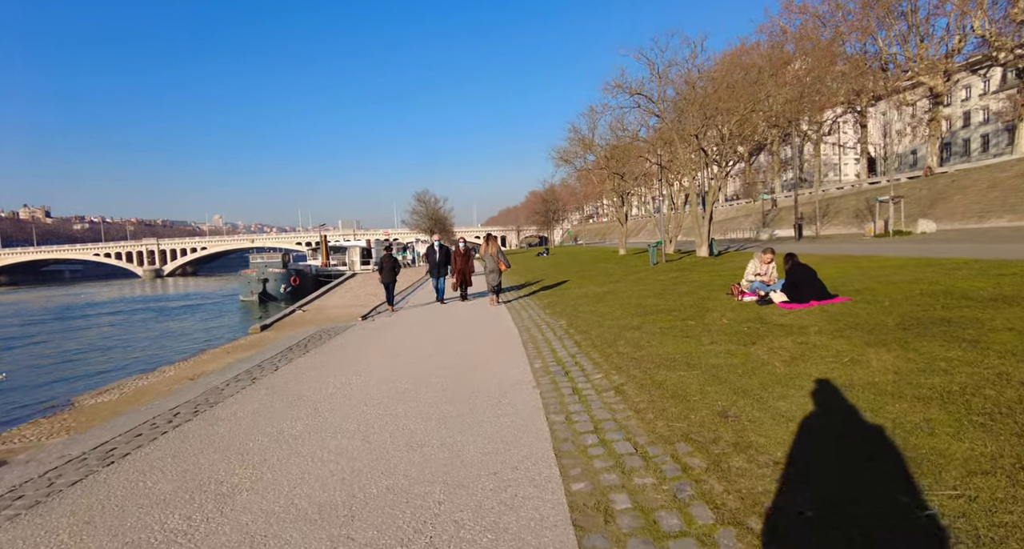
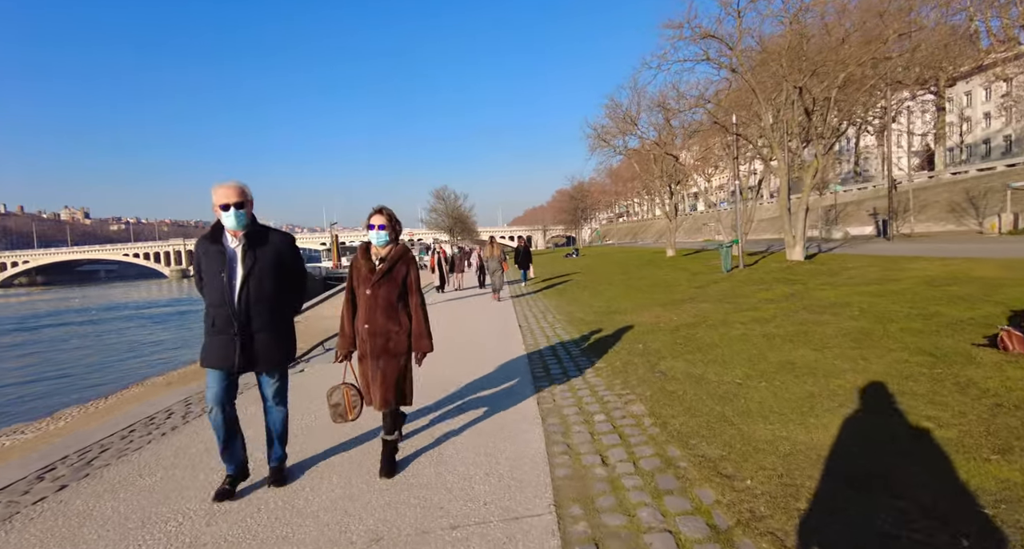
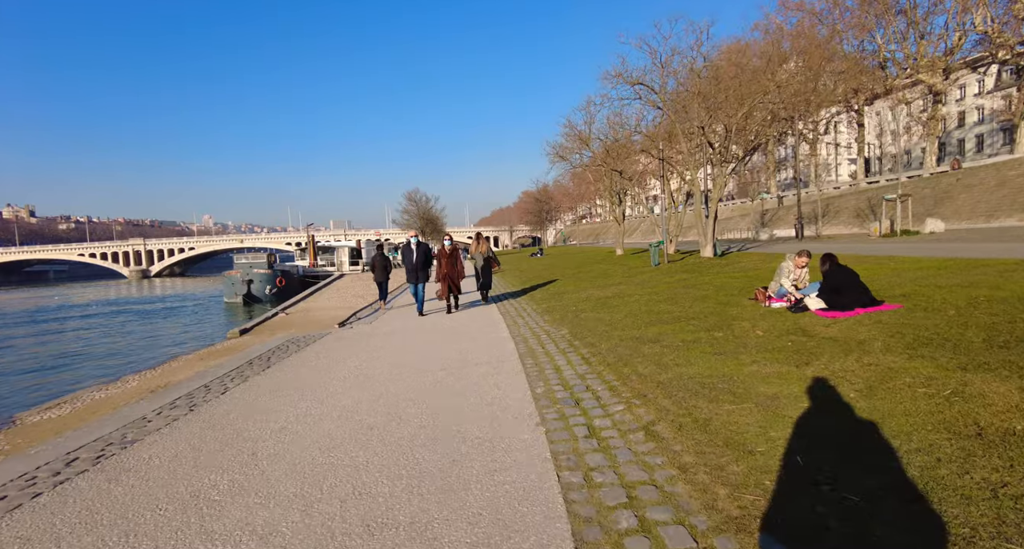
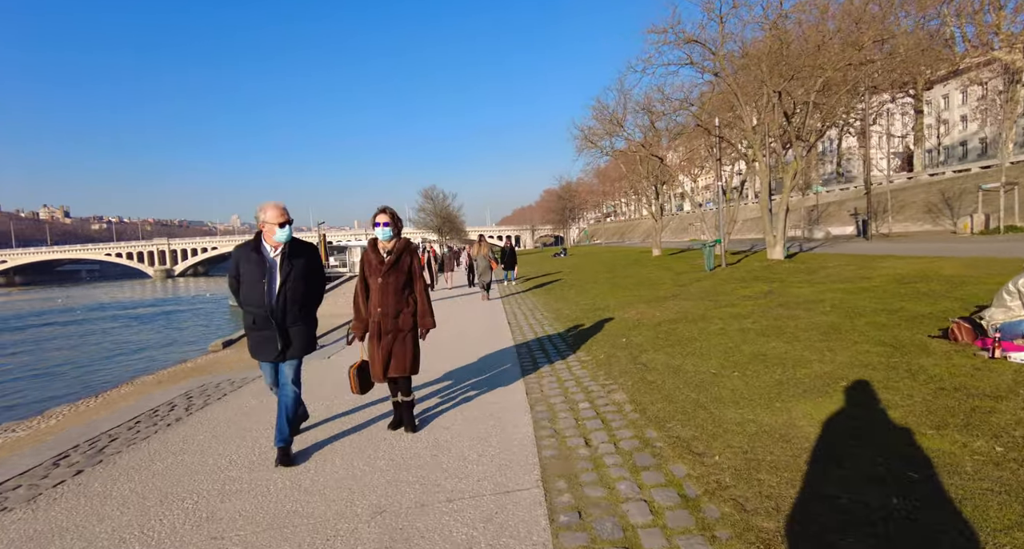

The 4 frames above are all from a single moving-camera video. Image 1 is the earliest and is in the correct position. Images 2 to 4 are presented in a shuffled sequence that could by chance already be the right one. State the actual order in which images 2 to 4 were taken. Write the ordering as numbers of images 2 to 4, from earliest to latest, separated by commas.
3, 4, 2
